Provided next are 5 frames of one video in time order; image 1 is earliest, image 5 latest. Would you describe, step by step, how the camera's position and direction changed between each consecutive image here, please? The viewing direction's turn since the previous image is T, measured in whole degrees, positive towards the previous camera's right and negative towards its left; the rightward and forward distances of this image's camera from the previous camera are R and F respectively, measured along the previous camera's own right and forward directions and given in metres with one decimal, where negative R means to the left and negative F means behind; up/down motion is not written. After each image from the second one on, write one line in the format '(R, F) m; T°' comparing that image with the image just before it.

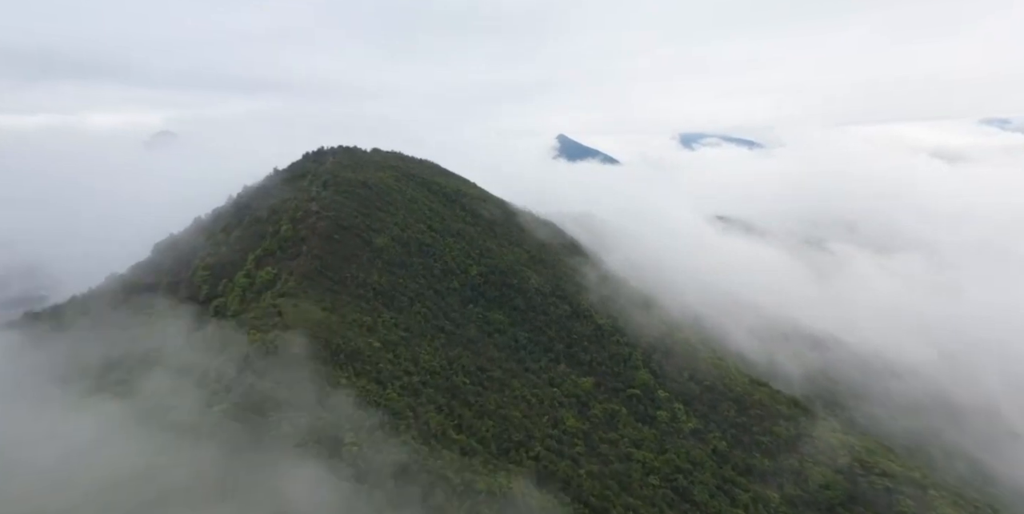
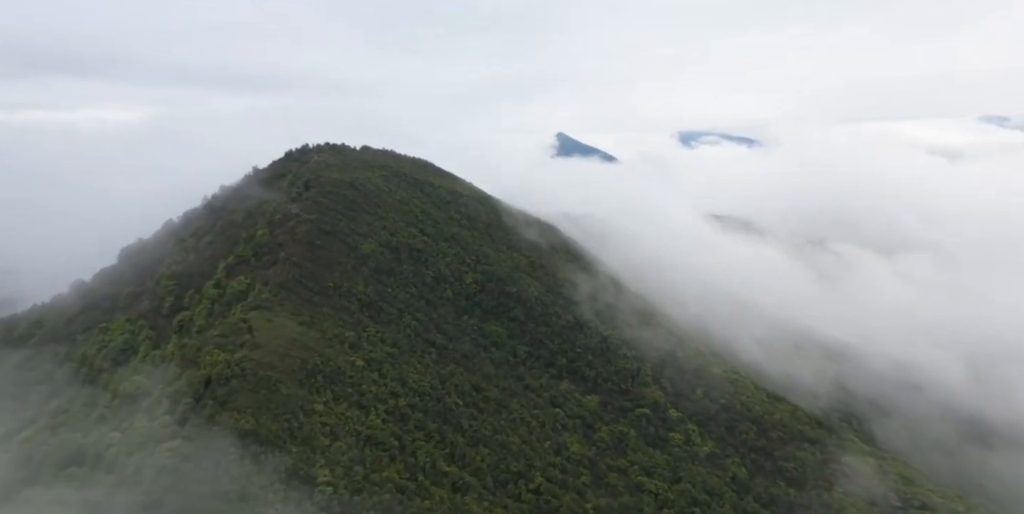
(+0.1, +4.6) m; 0°
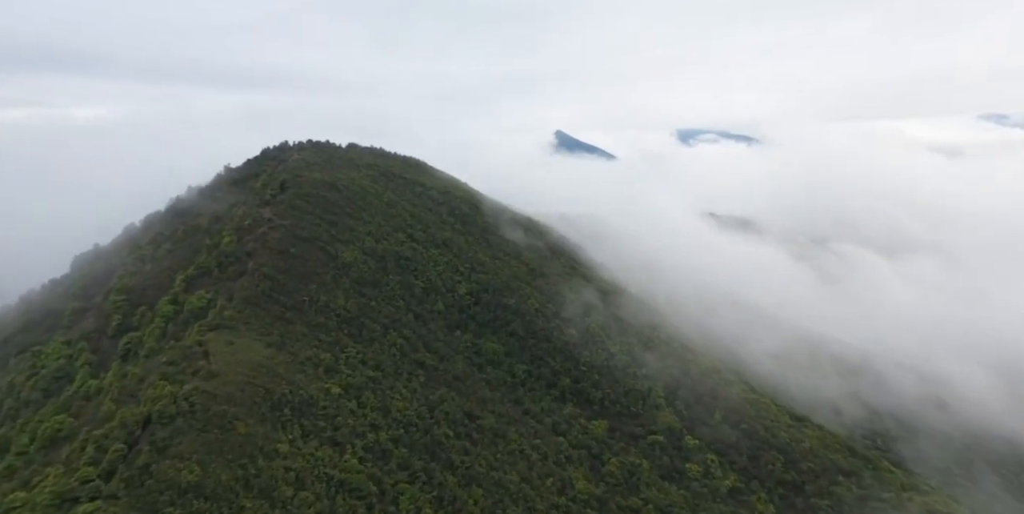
(+0.1, +5.2) m; 0°
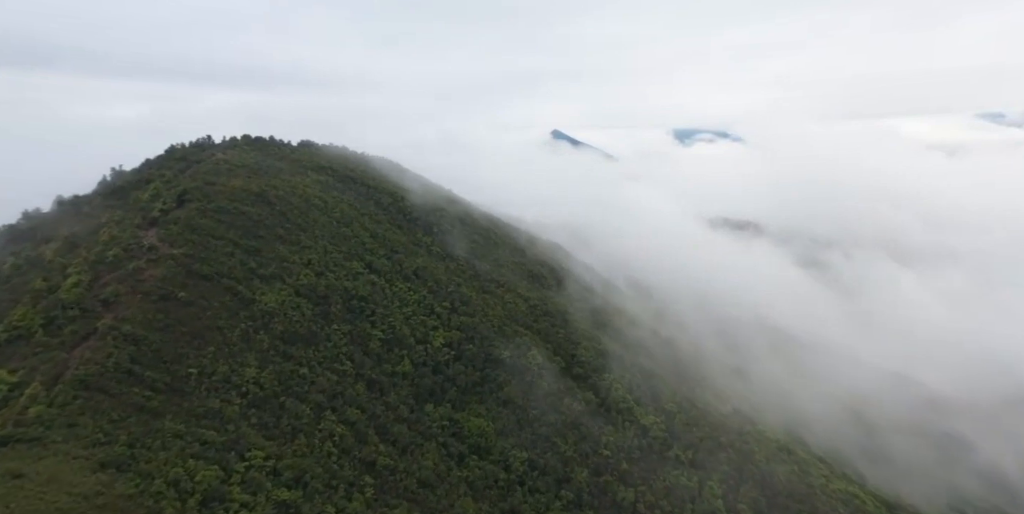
(+0.3, +14.2) m; 0°
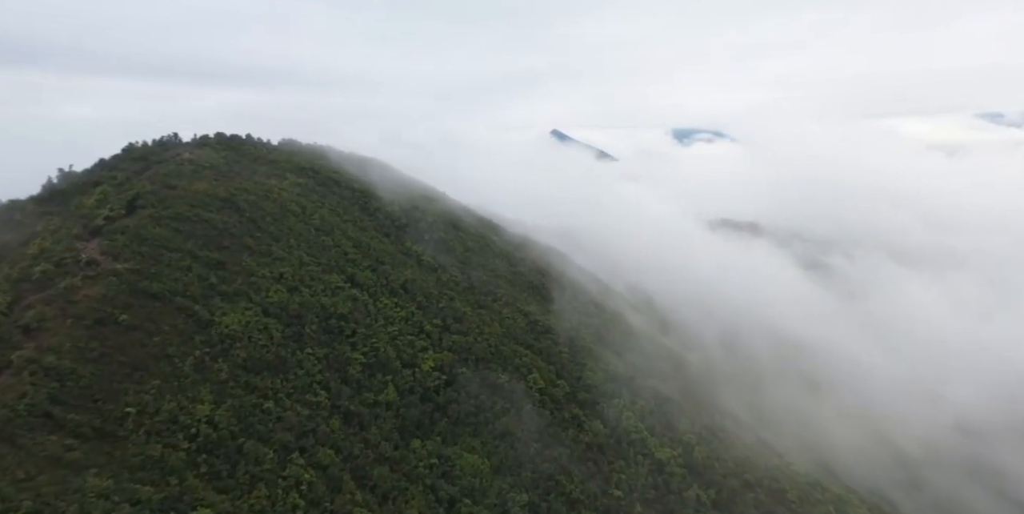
(+0.1, +4.3) m; 0°
